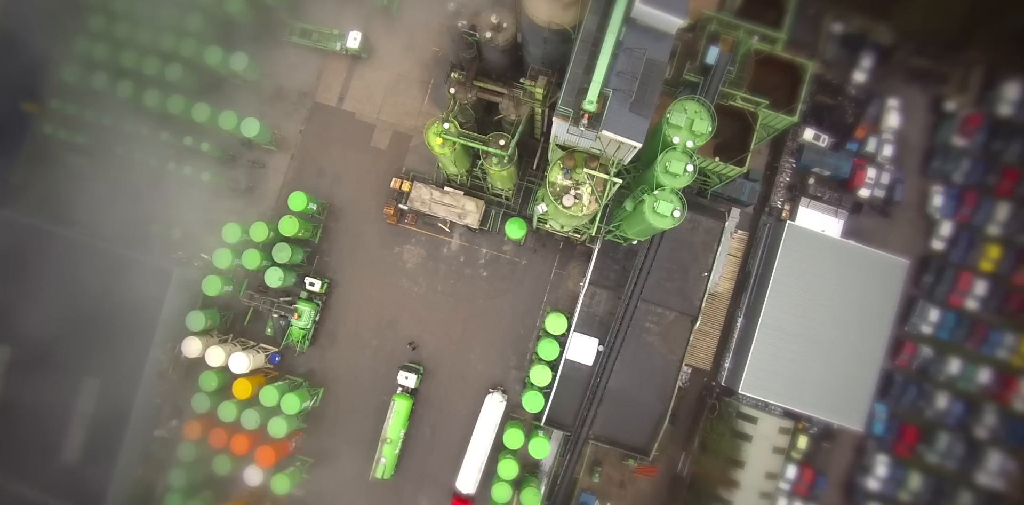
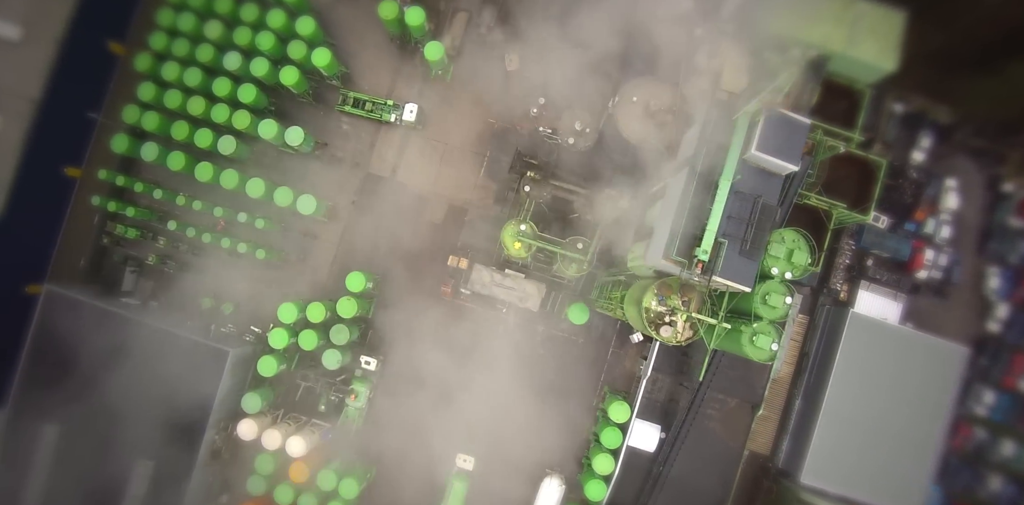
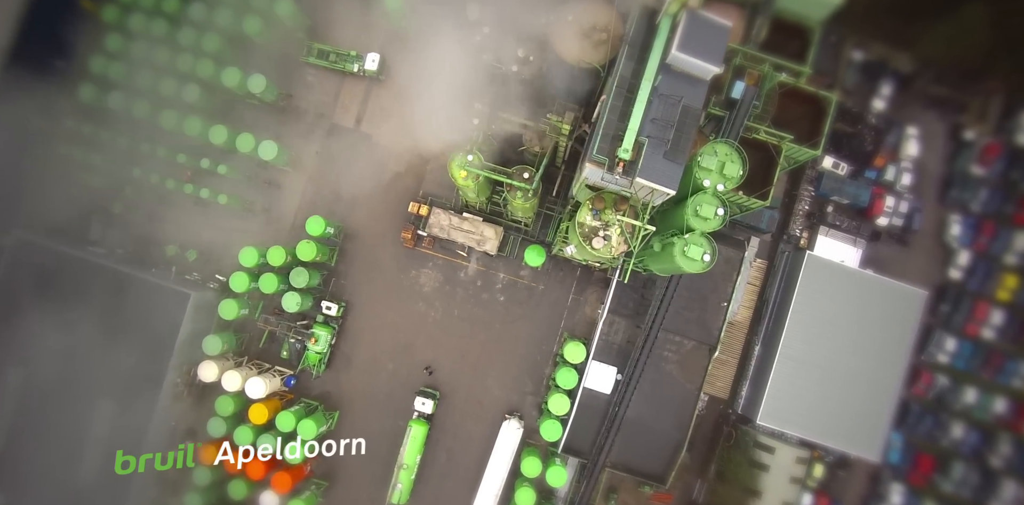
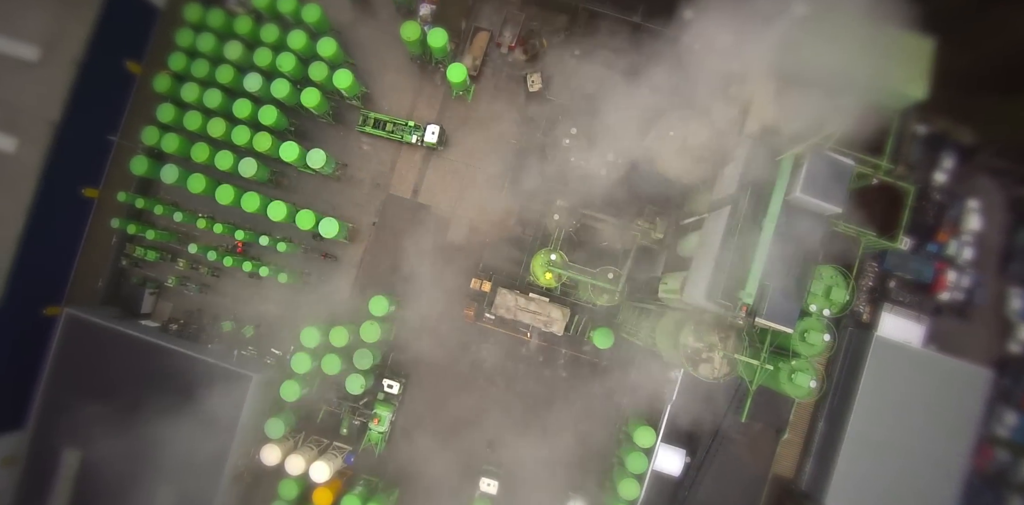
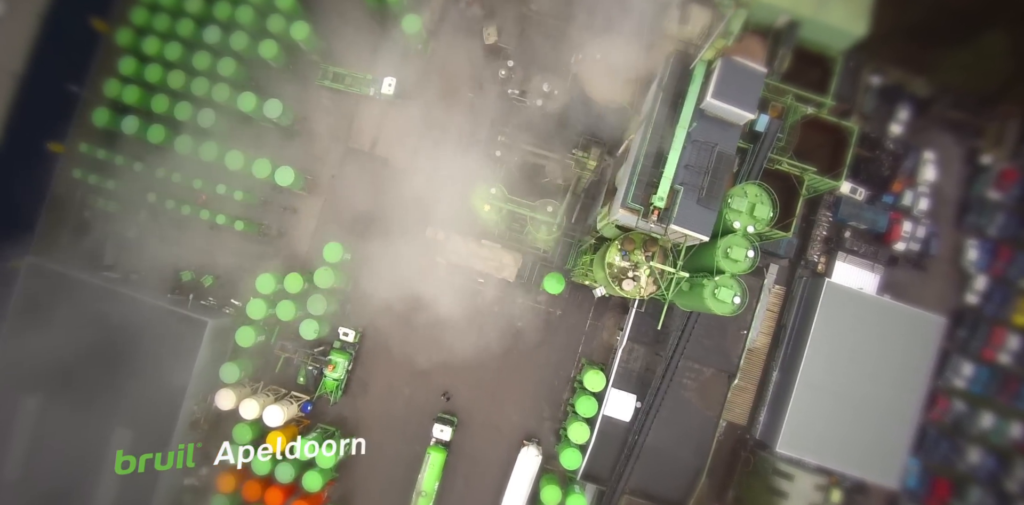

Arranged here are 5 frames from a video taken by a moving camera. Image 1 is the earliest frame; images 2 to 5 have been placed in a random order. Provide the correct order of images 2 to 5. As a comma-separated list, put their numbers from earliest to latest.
3, 5, 2, 4
